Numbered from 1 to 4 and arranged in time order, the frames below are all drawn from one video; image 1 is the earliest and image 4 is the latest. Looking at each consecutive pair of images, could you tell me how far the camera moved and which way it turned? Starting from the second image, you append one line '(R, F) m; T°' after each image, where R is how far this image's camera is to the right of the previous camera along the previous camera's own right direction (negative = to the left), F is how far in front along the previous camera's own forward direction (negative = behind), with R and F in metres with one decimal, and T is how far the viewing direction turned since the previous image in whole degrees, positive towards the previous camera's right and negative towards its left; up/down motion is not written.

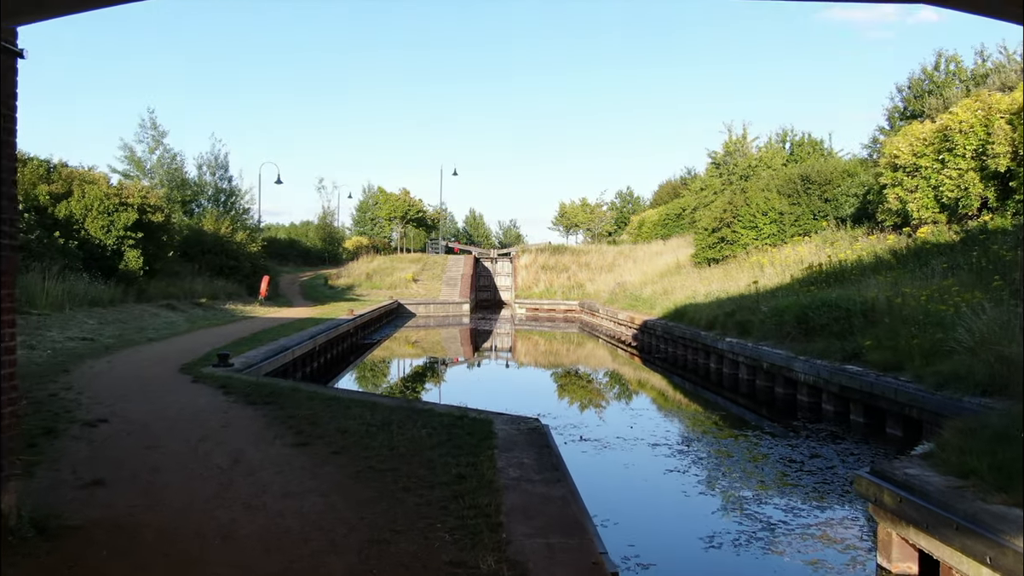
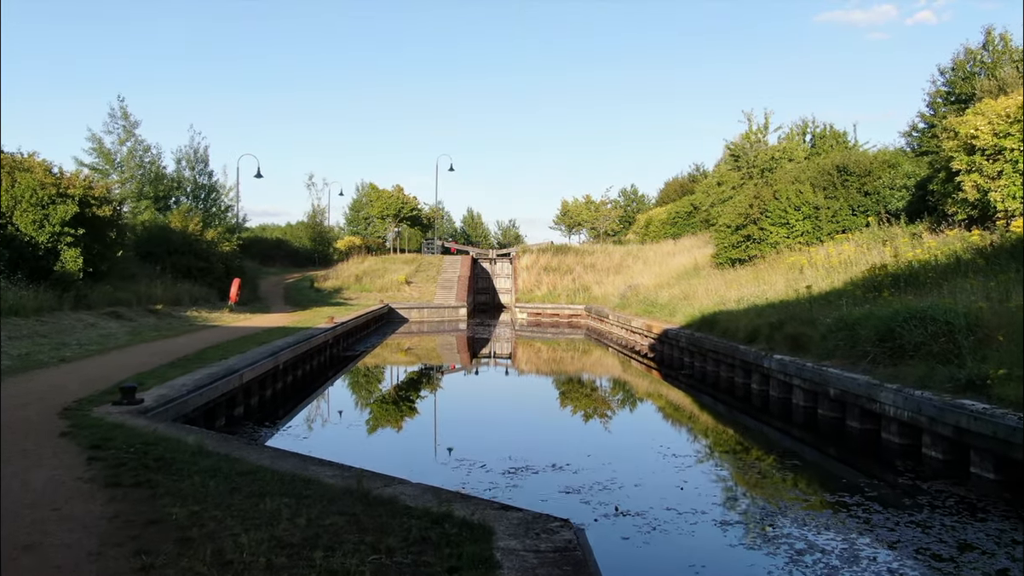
(-0.1, +2.0) m; 0°
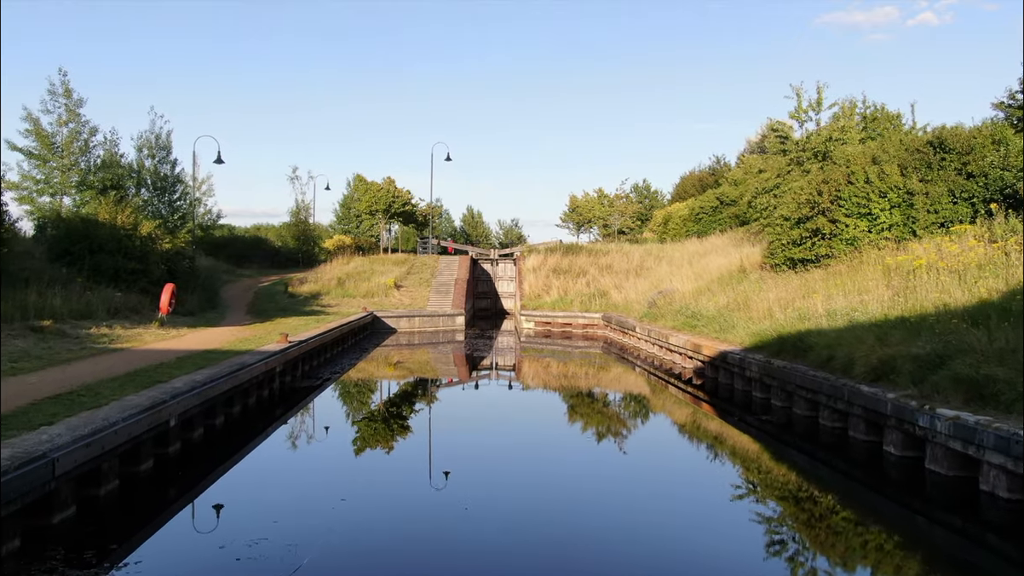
(-0.1, +3.5) m; 0°
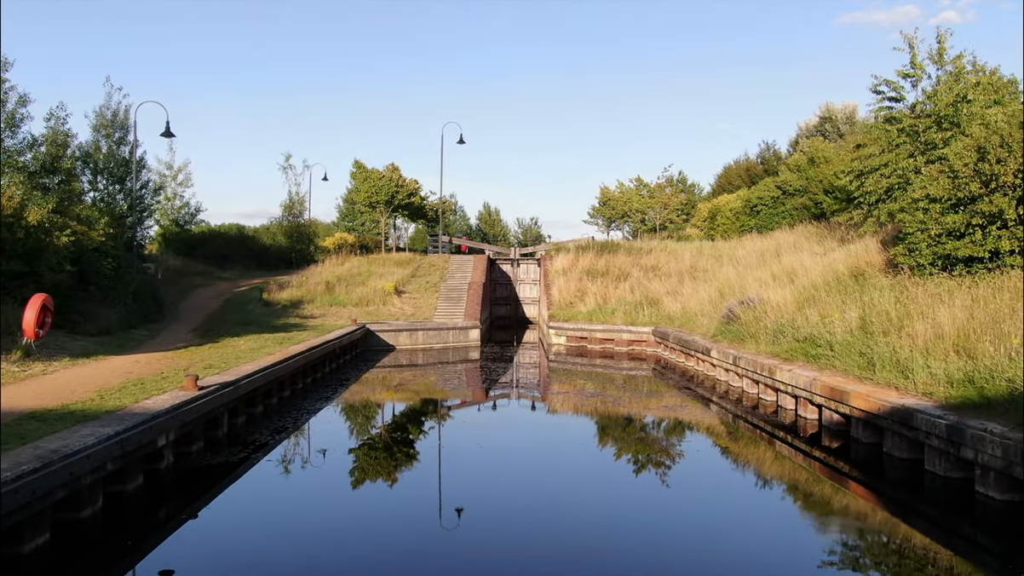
(-0.3, +4.3) m; -1°
